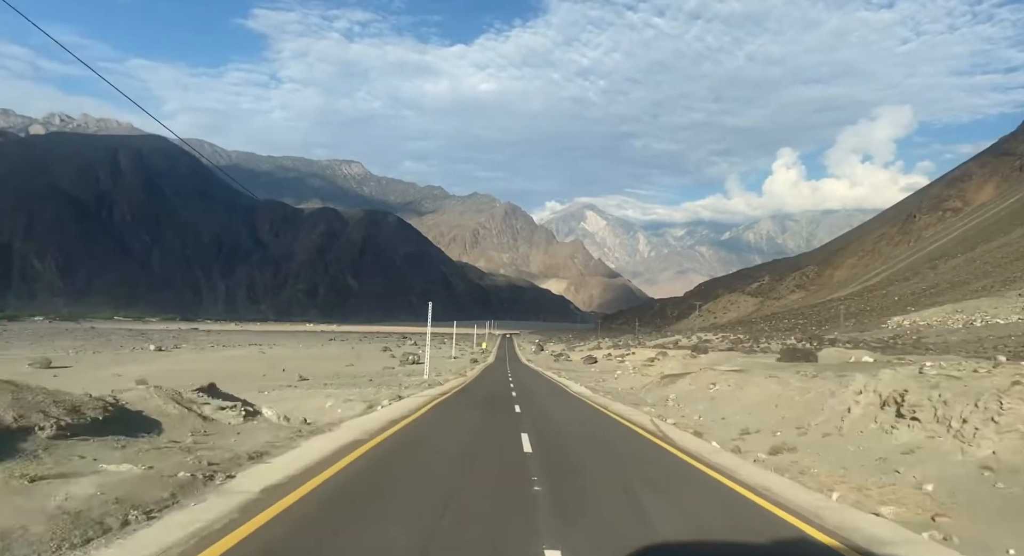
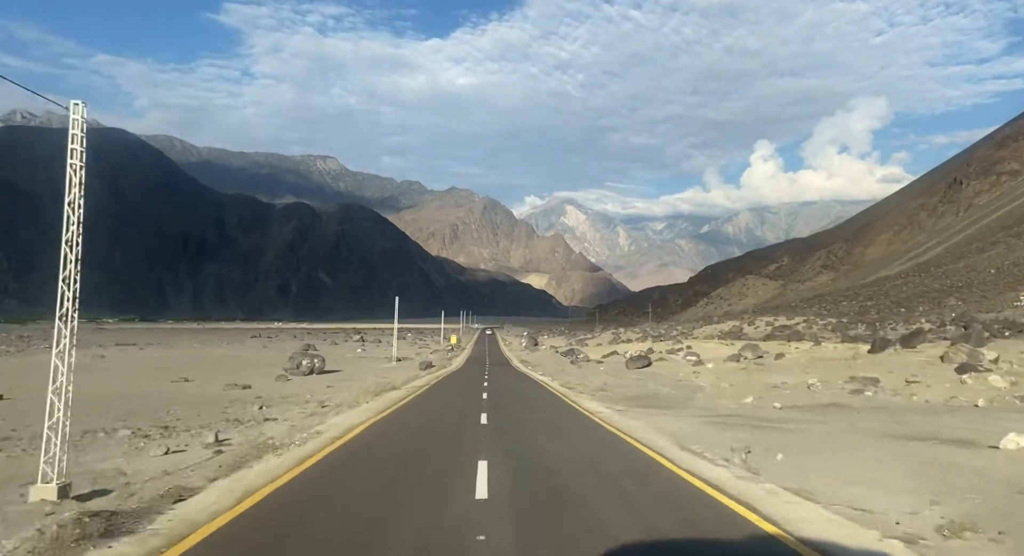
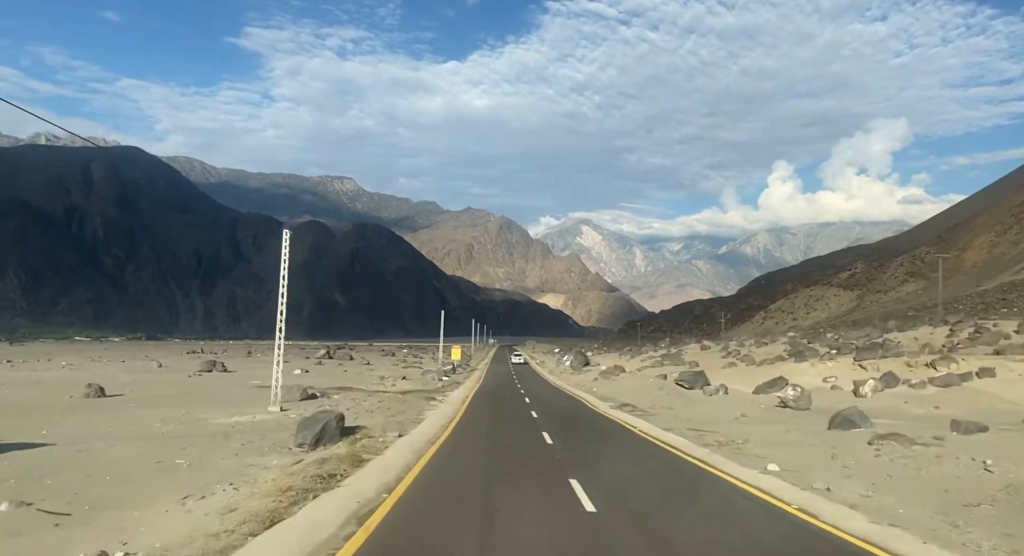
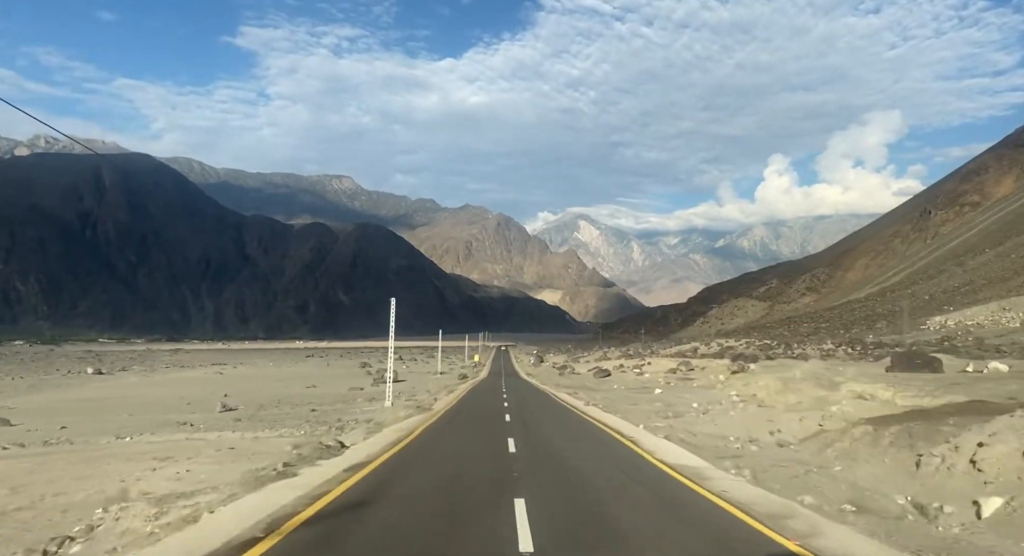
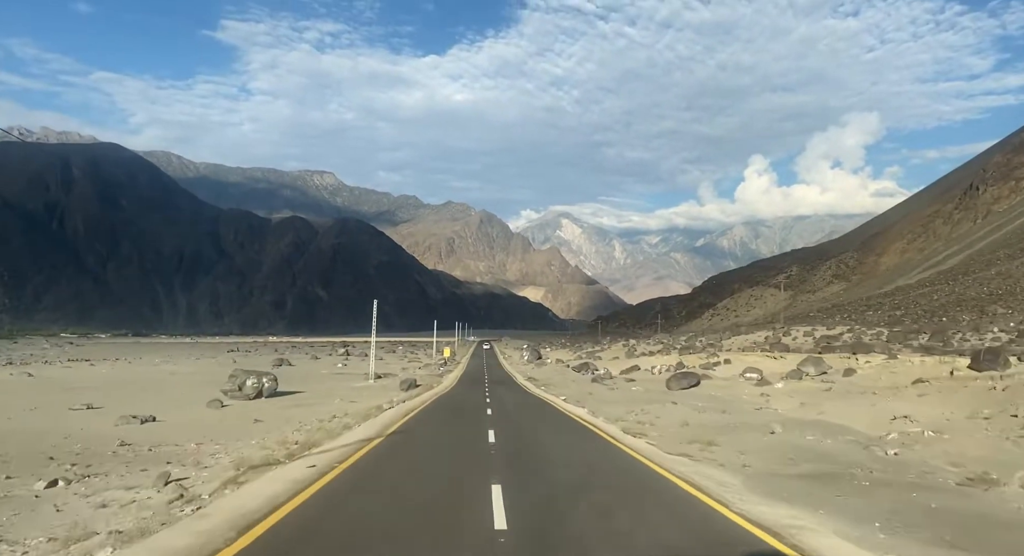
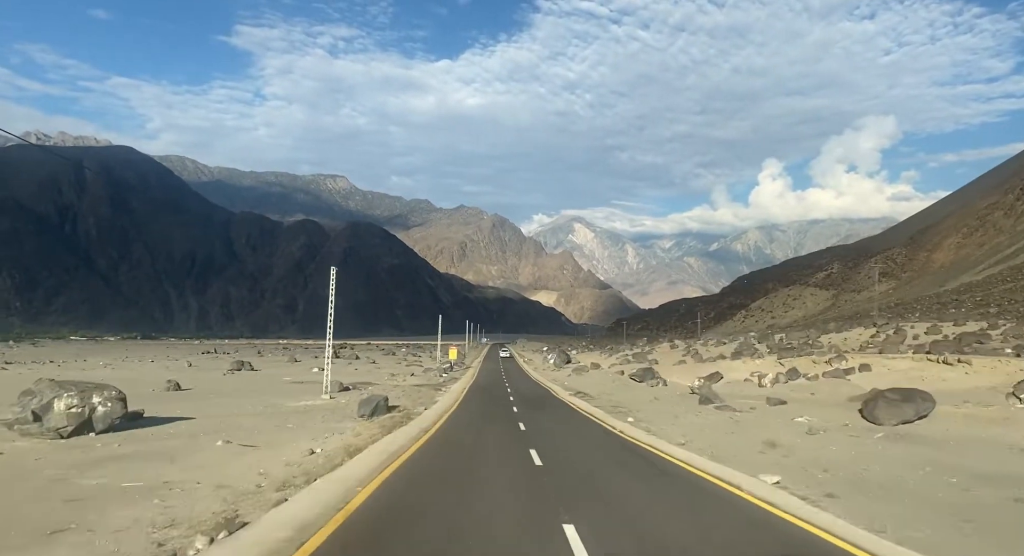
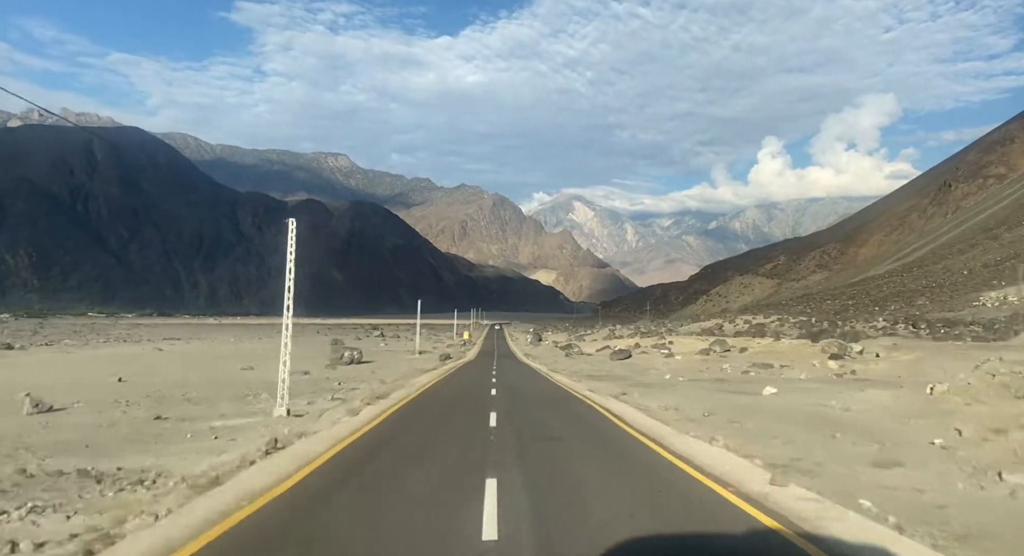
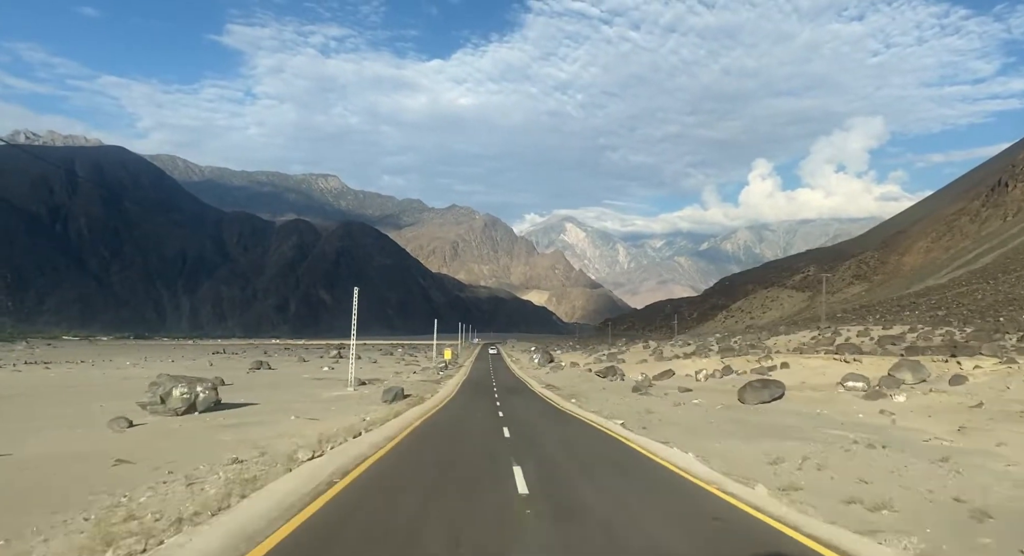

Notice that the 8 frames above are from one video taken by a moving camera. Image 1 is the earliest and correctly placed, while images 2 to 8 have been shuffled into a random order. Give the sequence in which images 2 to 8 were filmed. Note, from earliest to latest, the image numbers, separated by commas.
4, 7, 2, 5, 8, 6, 3
